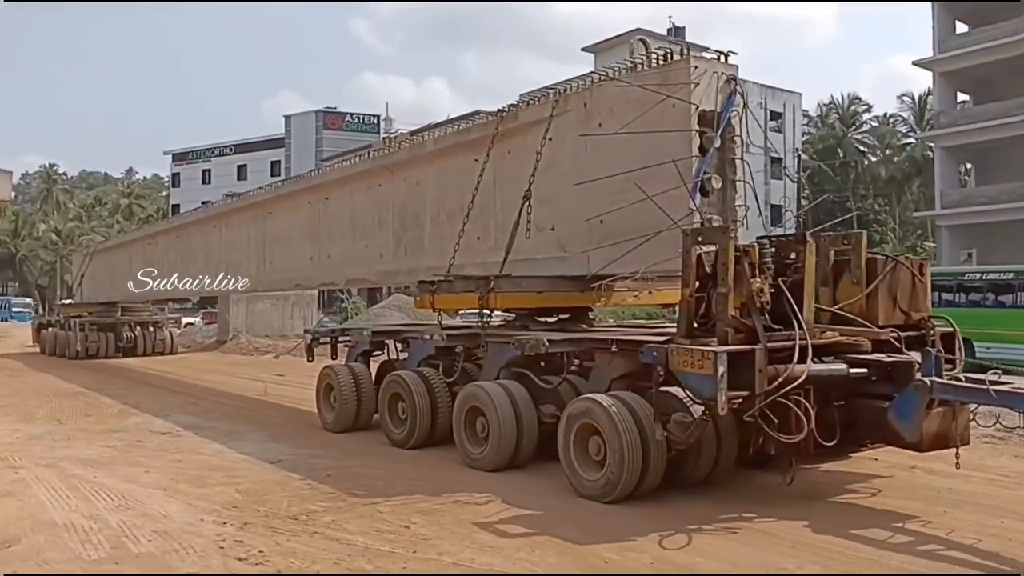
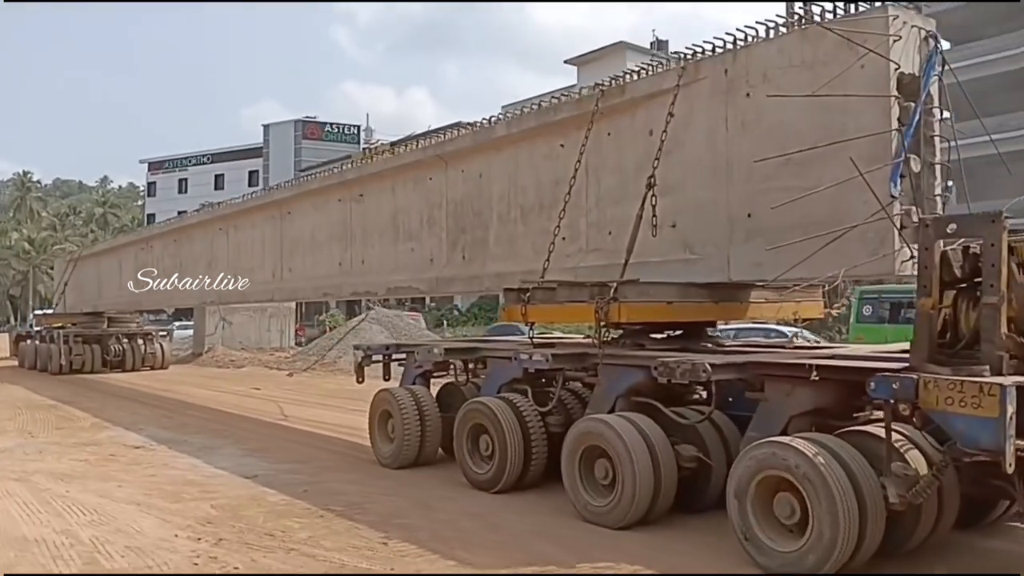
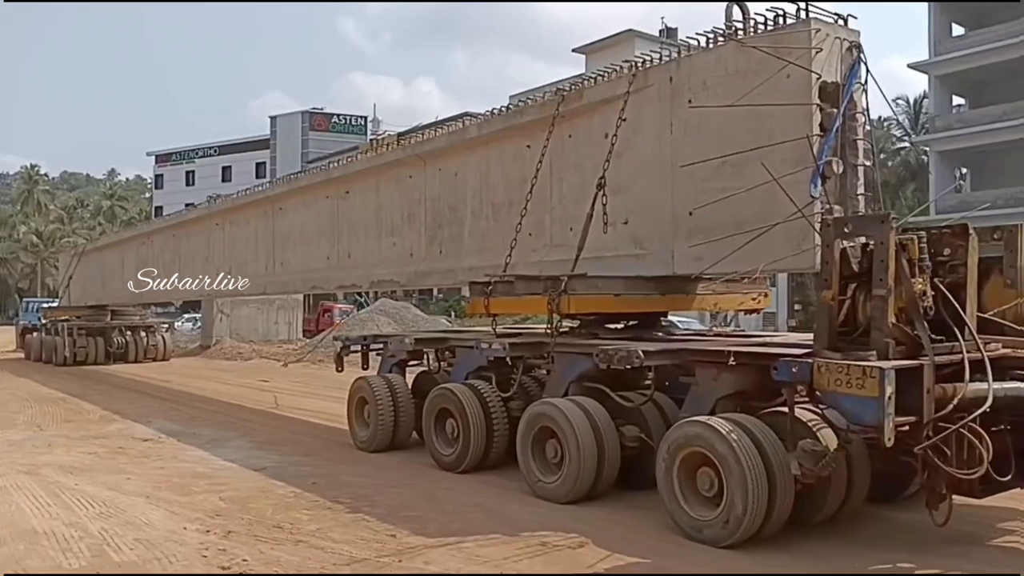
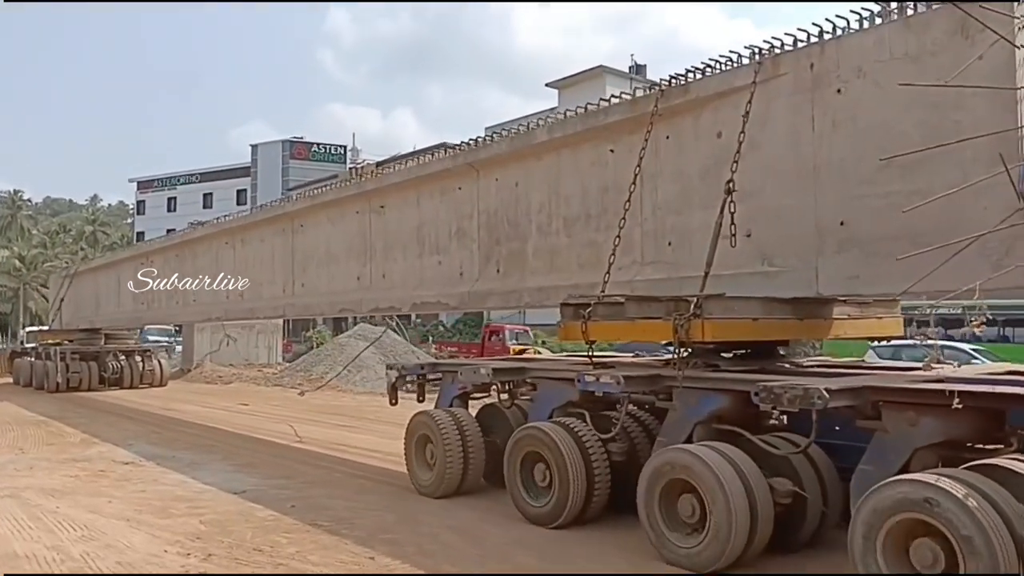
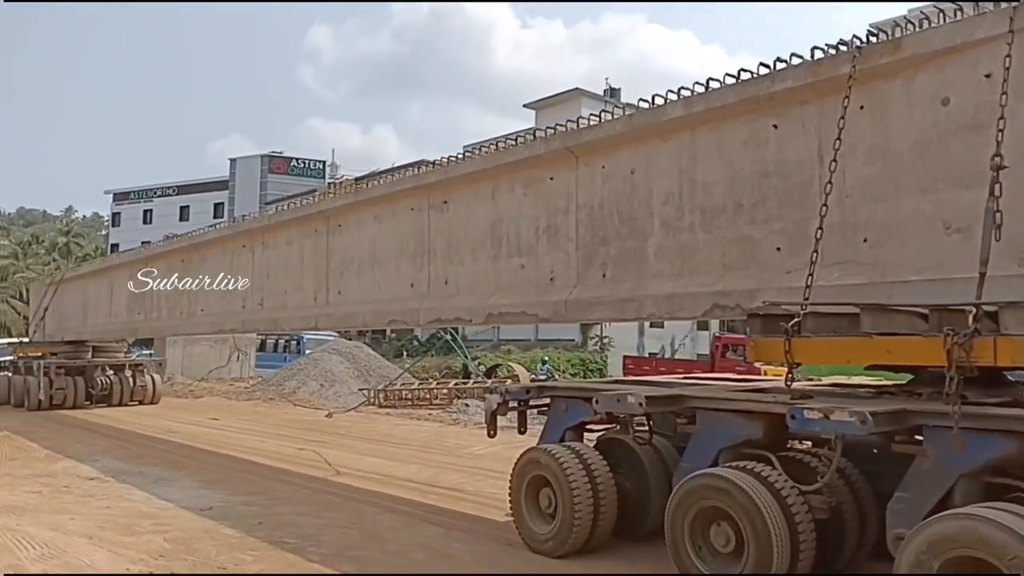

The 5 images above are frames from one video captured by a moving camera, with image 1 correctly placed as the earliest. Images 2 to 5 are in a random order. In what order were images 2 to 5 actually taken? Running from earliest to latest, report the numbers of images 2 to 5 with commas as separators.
3, 2, 4, 5
